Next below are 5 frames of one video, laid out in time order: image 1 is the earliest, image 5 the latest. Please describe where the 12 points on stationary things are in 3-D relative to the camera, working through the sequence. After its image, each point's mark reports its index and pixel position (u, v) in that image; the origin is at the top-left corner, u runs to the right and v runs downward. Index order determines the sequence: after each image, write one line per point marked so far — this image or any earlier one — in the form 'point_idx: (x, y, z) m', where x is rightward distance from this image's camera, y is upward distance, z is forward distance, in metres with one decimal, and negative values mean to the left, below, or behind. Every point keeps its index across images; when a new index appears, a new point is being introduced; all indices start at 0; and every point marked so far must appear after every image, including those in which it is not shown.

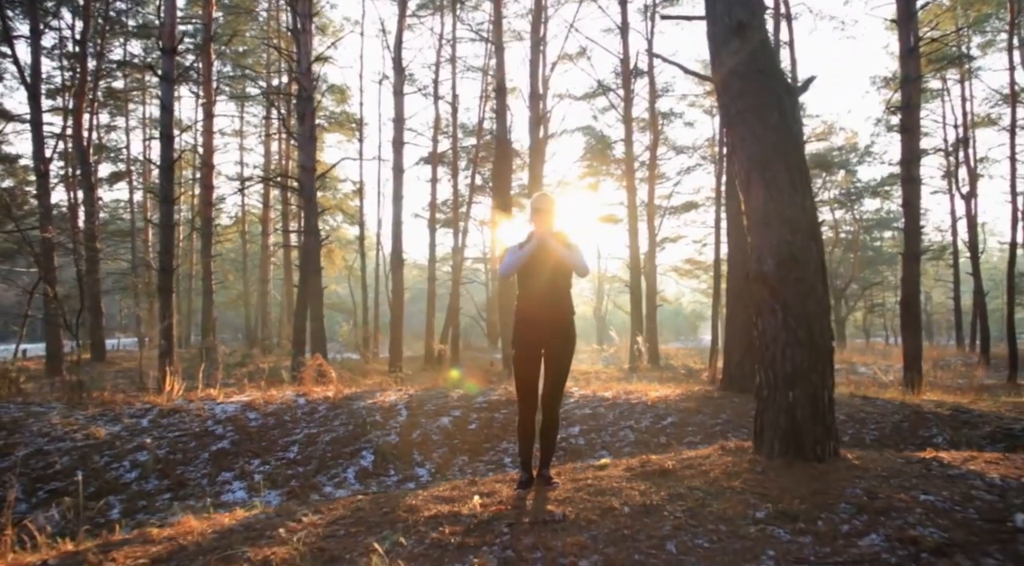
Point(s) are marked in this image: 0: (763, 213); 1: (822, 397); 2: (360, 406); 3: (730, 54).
0: (+1.8, +0.5, +5.5) m
1: (+2.1, -0.8, +5.3) m
2: (-1.8, -1.4, +8.8) m
3: (+1.6, +1.7, +5.5) m
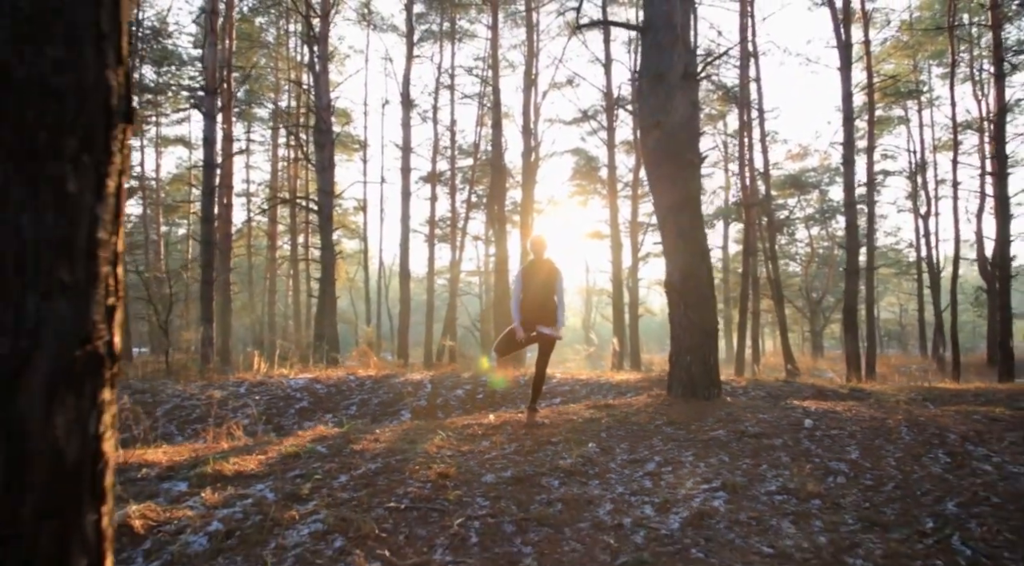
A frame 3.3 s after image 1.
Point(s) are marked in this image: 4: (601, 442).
0: (+1.8, +0.4, +8.5) m
1: (+2.1, -0.8, +8.3) m
2: (-1.8, -1.5, +11.8) m
3: (+1.6, +1.6, +8.5) m
4: (+0.8, -1.4, +6.6) m
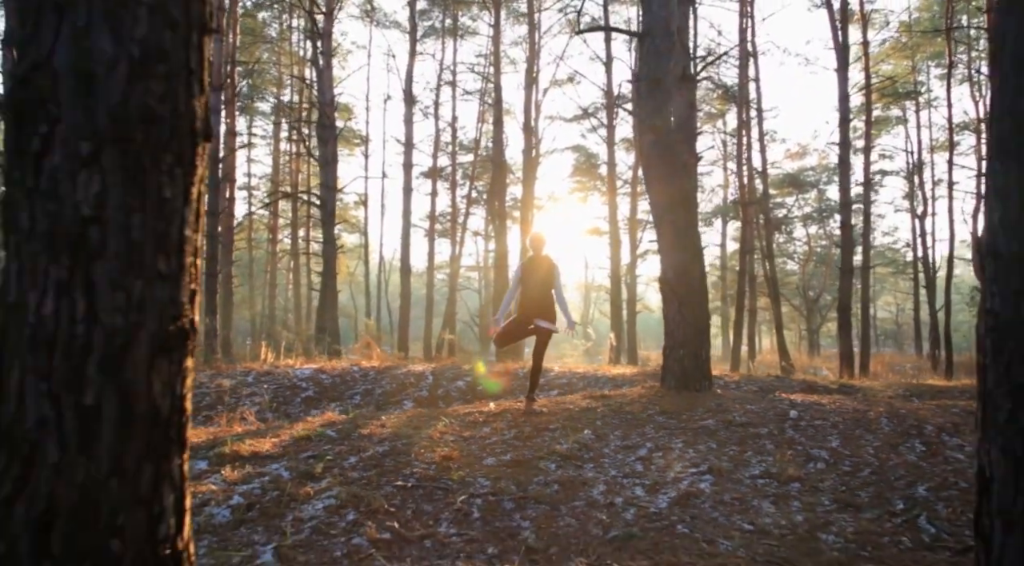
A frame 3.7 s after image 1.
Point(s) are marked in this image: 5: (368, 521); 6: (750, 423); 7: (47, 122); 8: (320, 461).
0: (+1.8, +0.5, +8.8) m
1: (+2.1, -0.8, +8.6) m
2: (-1.8, -1.4, +12.2) m
3: (+1.6, +1.6, +8.9) m
4: (+0.8, -1.3, +7.0) m
5: (-0.9, -1.5, +4.8) m
6: (+2.2, -1.3, +7.1) m
7: (-1.1, +0.4, +1.8) m
8: (-1.5, -1.4, +5.9) m
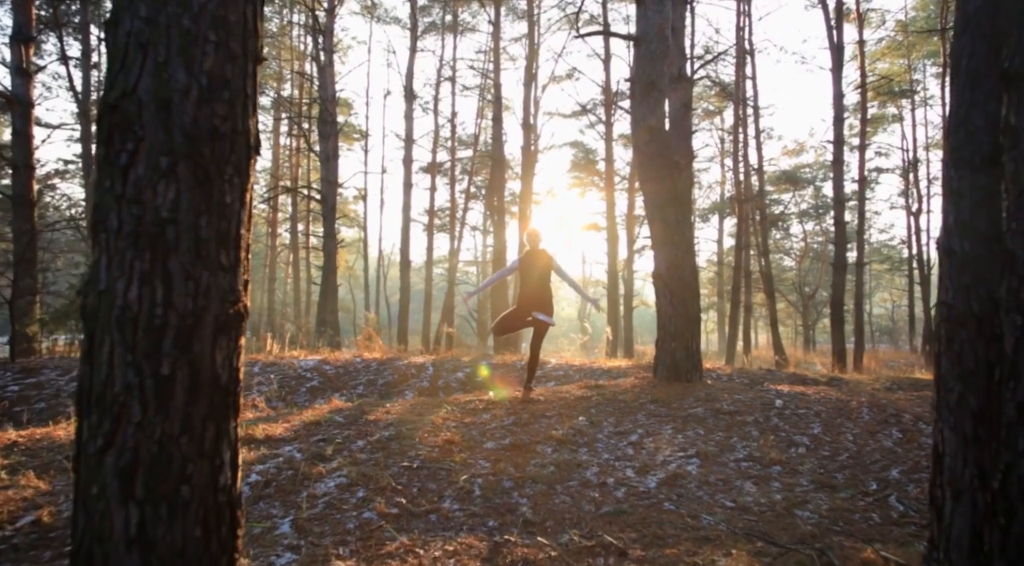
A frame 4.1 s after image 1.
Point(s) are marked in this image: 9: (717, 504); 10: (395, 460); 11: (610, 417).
0: (+1.8, +0.5, +9.2) m
1: (+2.1, -0.7, +9.0) m
2: (-1.8, -1.3, +12.5) m
3: (+1.6, +1.7, +9.2) m
4: (+0.8, -1.3, +7.3) m
5: (-0.9, -1.4, +5.1) m
6: (+2.2, -1.3, +7.5) m
7: (-1.1, +0.4, +2.2) m
8: (-1.5, -1.3, +6.3) m
9: (+1.4, -1.5, +5.1) m
10: (-0.9, -1.4, +5.9) m
11: (+0.9, -1.3, +7.3) m
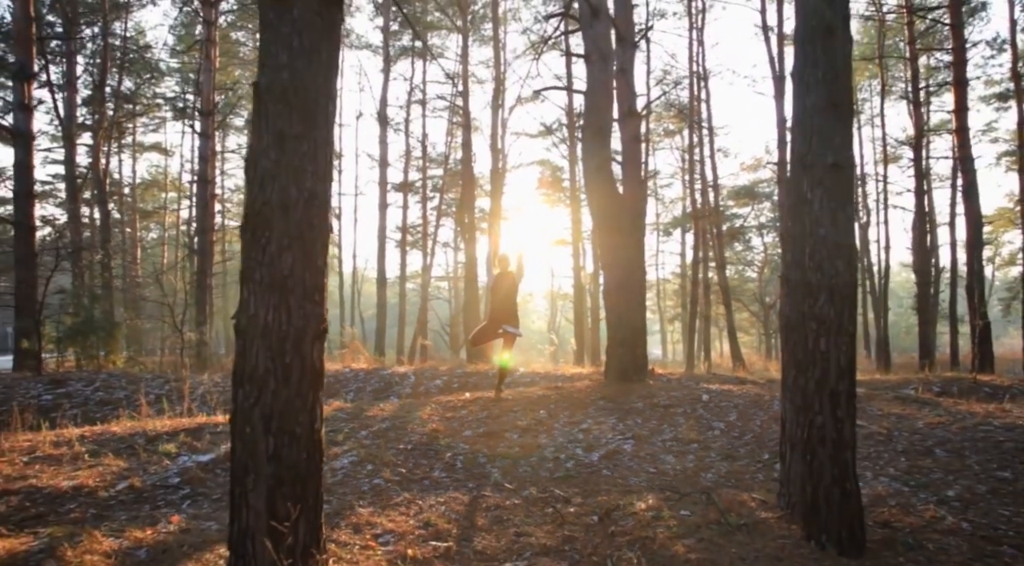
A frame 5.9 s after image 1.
0: (+1.4, +0.3, +10.8) m
1: (+1.7, -1.0, +10.6) m
2: (-2.4, -1.7, +14.0) m
3: (+1.2, +1.5, +10.9) m
4: (+0.4, -1.5, +8.9) m
5: (-1.1, -1.6, +6.6) m
6: (+1.9, -1.5, +9.2) m
7: (-1.2, +0.2, +3.7) m
8: (-1.8, -1.5, +7.8) m
9: (+1.2, -1.7, +6.7) m
10: (-1.2, -1.6, +7.5) m
11: (+0.6, -1.5, +8.9) m
